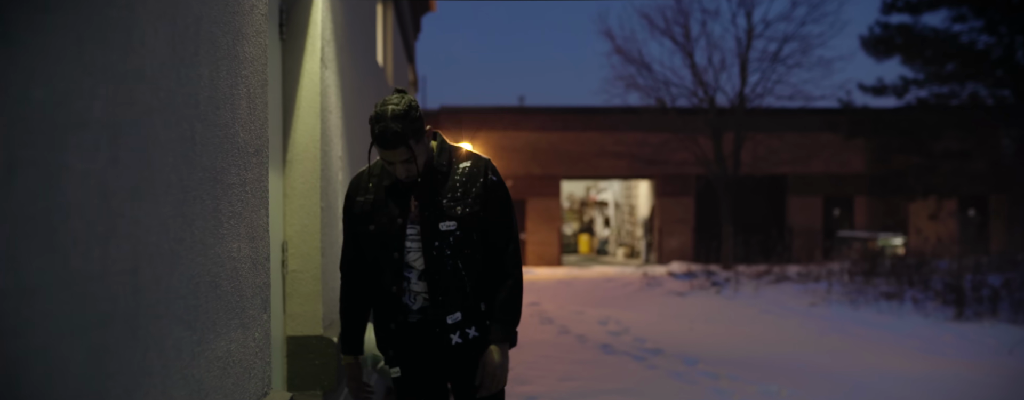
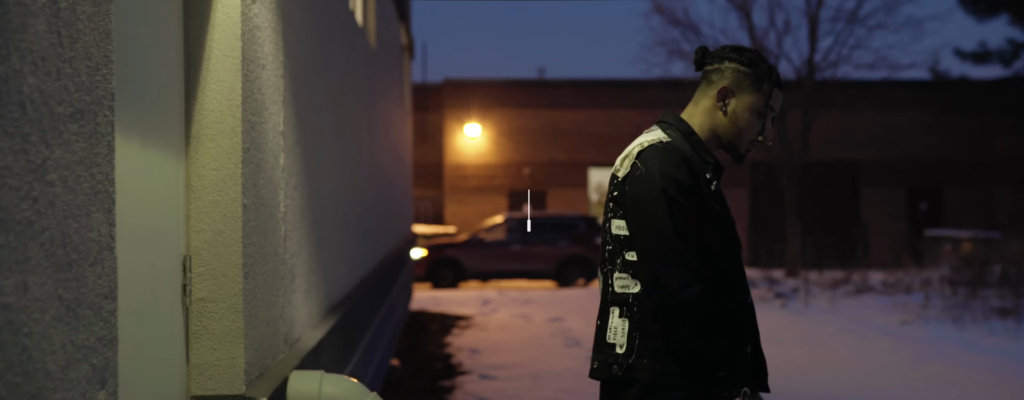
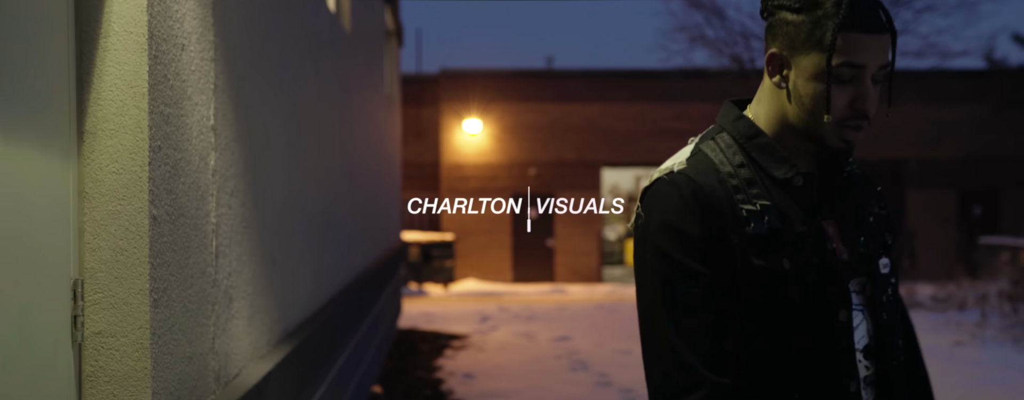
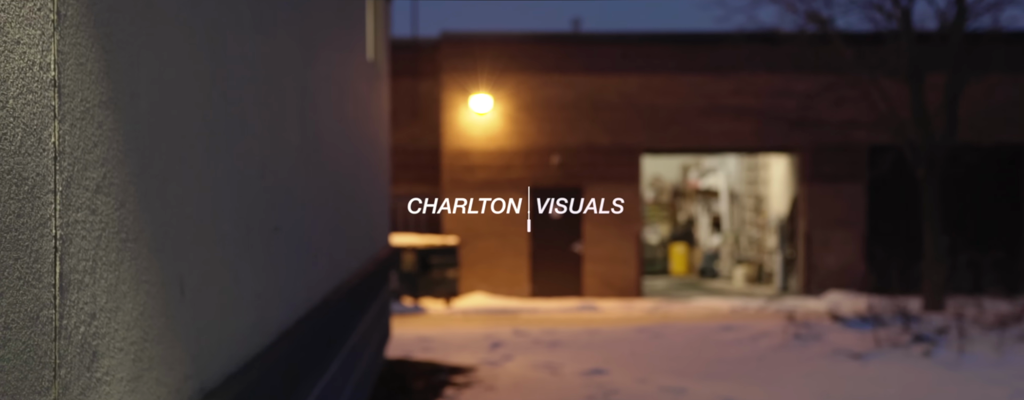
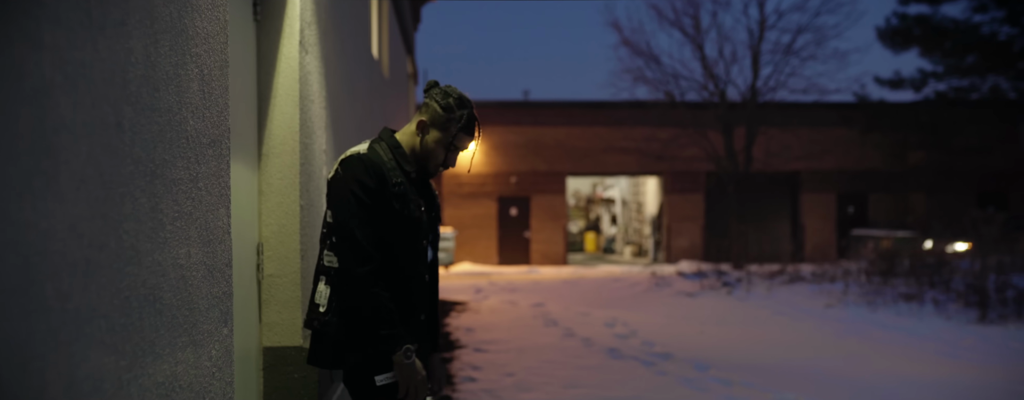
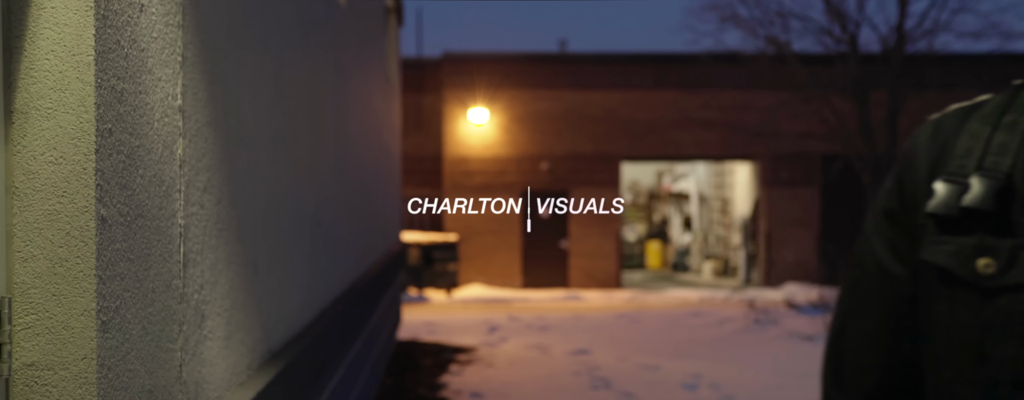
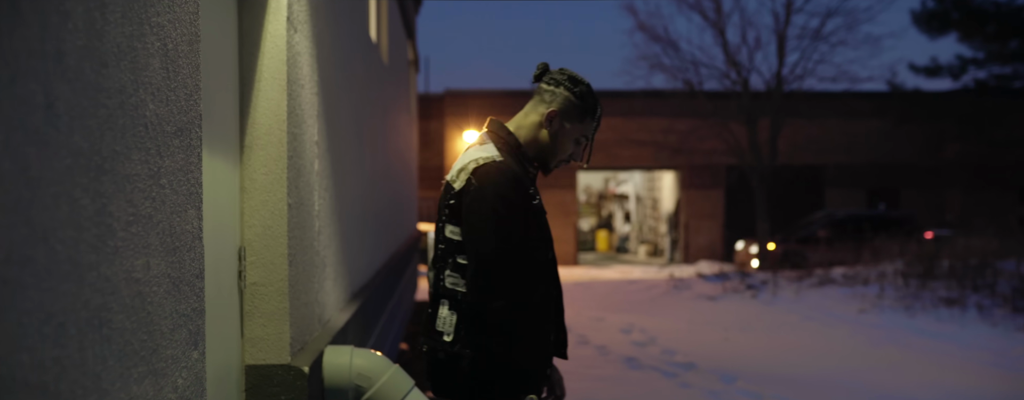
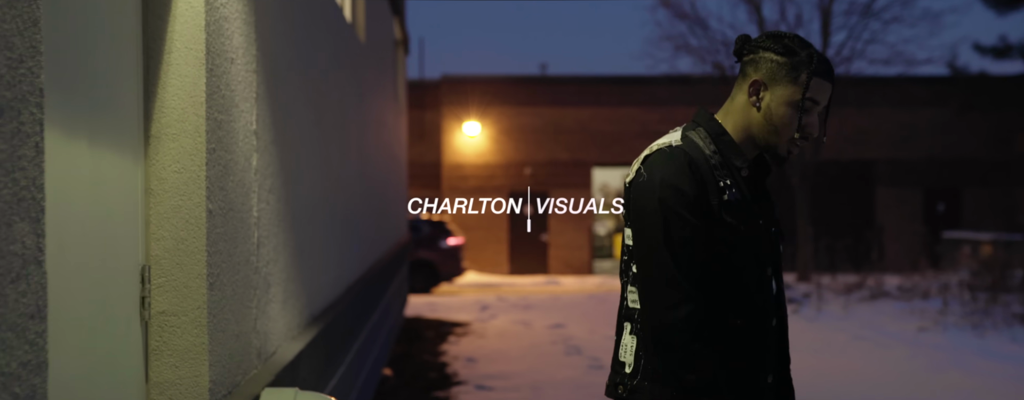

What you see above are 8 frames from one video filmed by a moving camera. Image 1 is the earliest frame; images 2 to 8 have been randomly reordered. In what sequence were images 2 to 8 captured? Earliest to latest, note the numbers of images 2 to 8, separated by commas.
5, 7, 2, 8, 3, 6, 4
